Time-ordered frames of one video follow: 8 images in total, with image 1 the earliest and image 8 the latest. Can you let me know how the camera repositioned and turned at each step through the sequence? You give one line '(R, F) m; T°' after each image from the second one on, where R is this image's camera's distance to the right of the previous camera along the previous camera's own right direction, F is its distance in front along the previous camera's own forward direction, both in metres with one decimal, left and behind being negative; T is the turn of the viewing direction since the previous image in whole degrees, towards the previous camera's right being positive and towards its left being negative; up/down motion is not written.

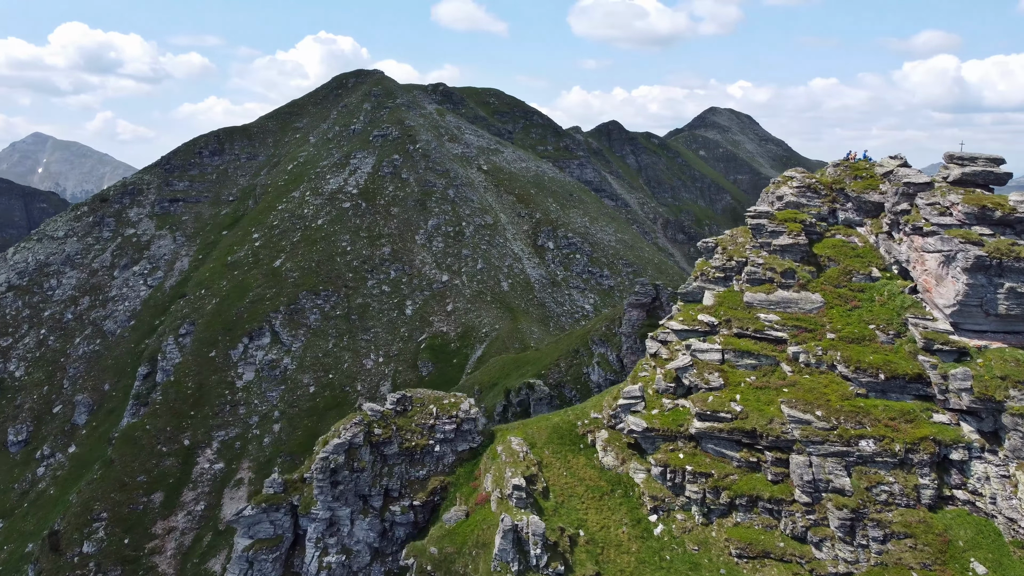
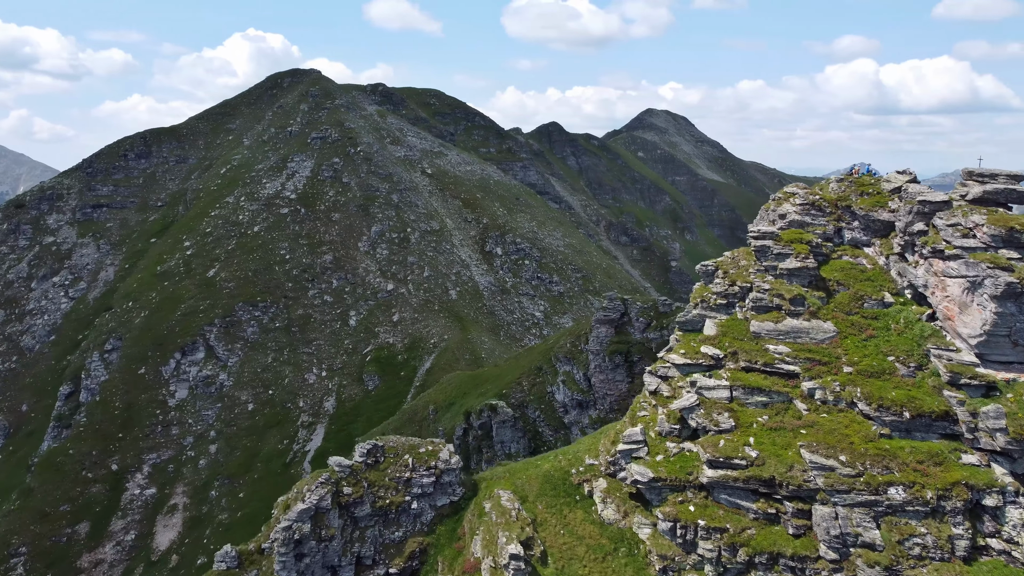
(-2.4, +5.2) m; +4°
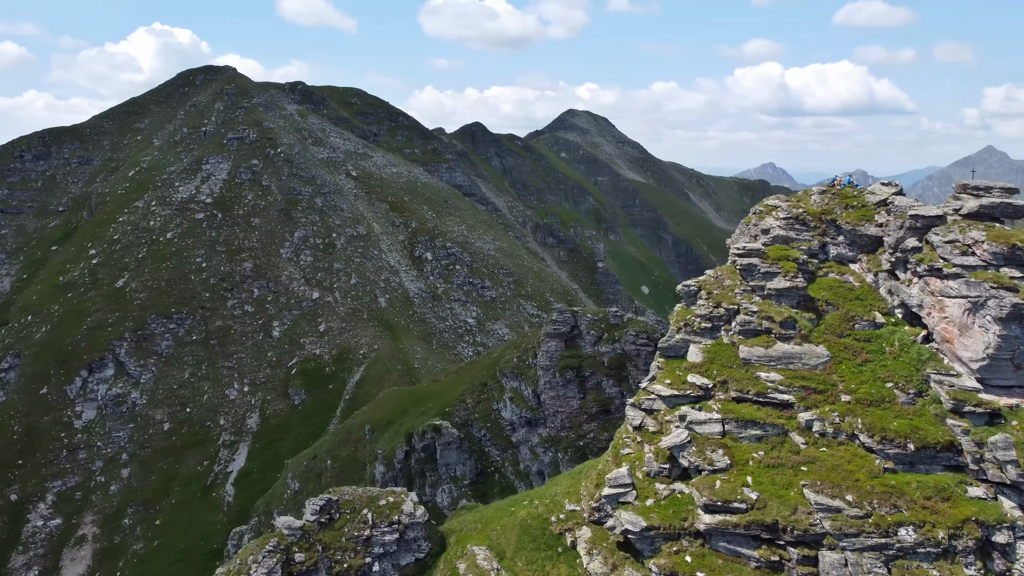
(-2.2, +4.5) m; +6°
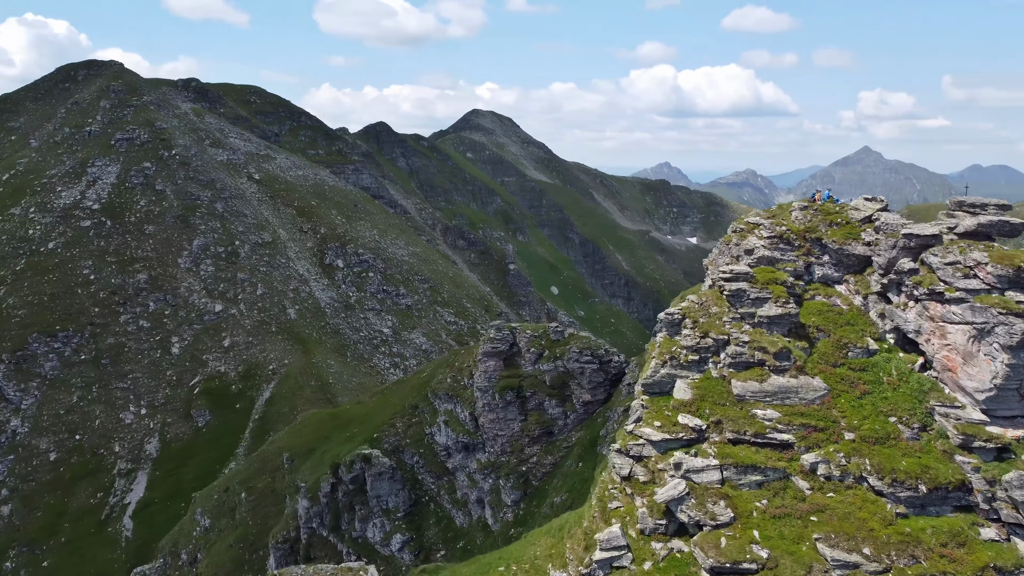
(-2.7, +5.0) m; +7°
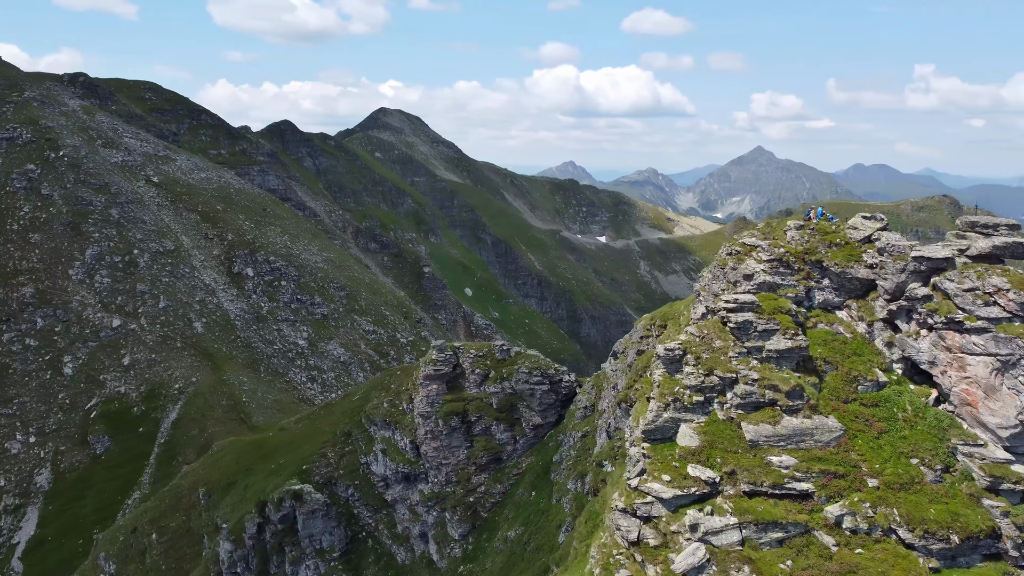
(-2.9, +4.9) m; +7°
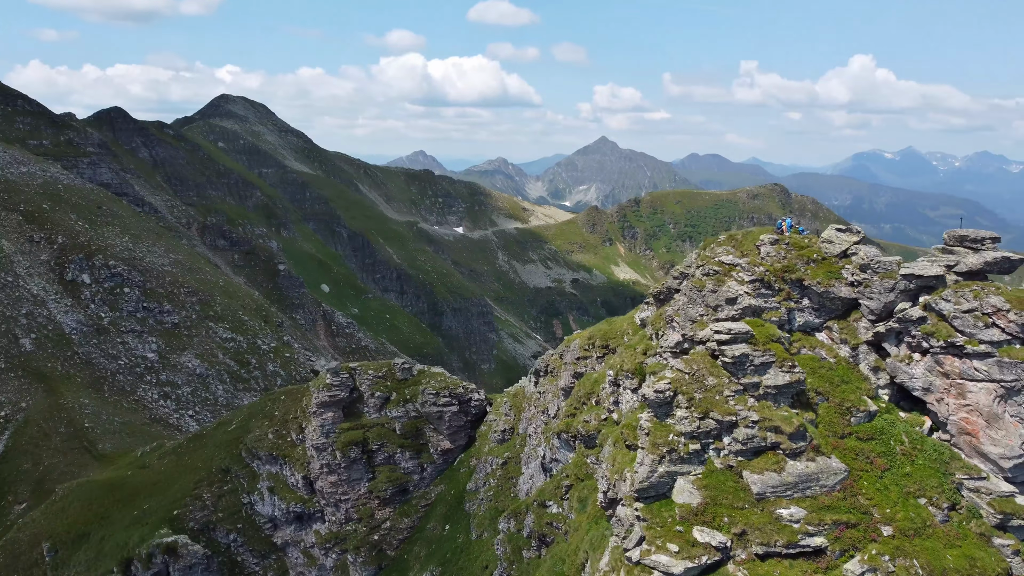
(-3.6, +6.0) m; +10°
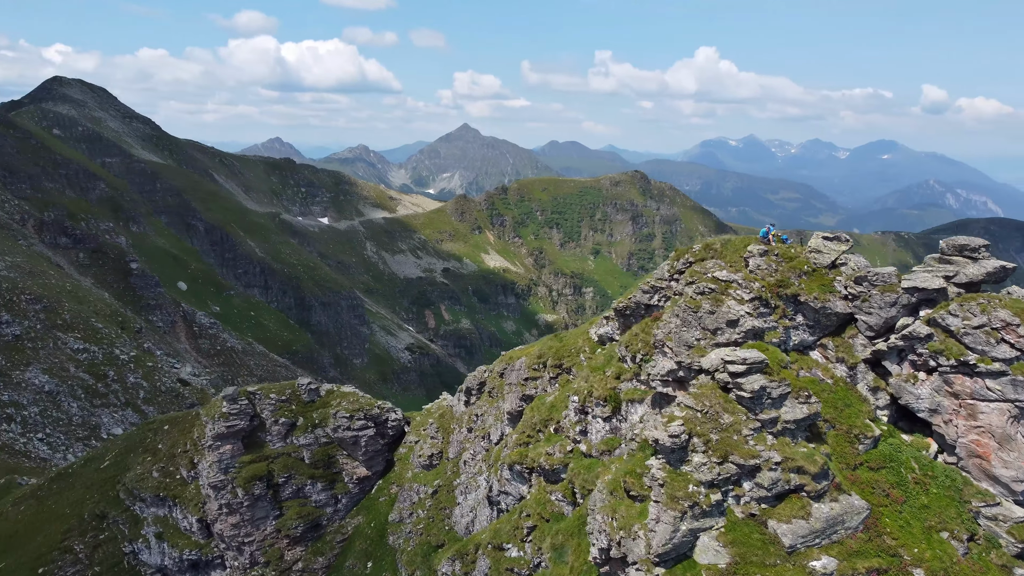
(-3.6, +5.0) m; +9°
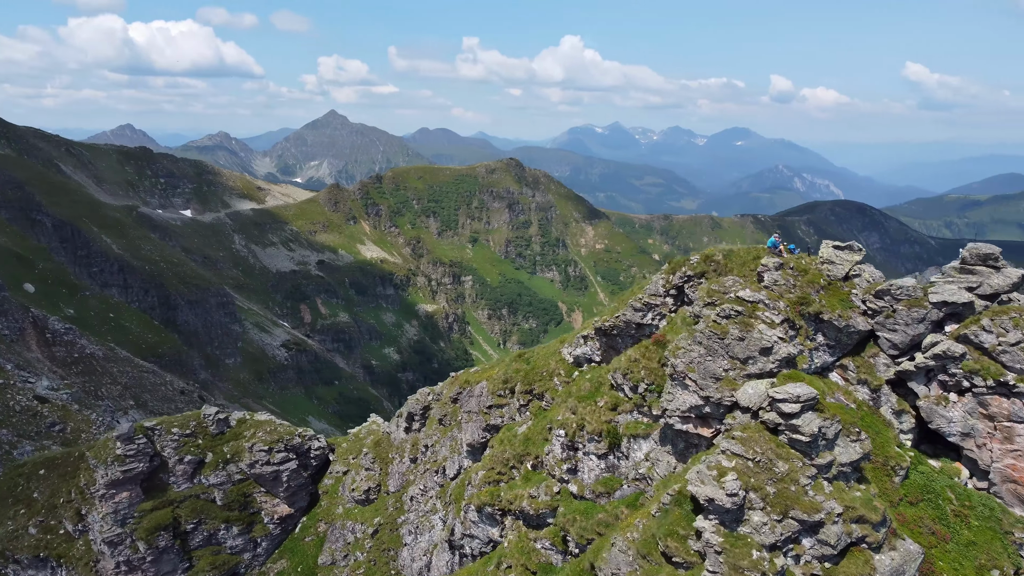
(-3.7, +4.9) m; +9°
